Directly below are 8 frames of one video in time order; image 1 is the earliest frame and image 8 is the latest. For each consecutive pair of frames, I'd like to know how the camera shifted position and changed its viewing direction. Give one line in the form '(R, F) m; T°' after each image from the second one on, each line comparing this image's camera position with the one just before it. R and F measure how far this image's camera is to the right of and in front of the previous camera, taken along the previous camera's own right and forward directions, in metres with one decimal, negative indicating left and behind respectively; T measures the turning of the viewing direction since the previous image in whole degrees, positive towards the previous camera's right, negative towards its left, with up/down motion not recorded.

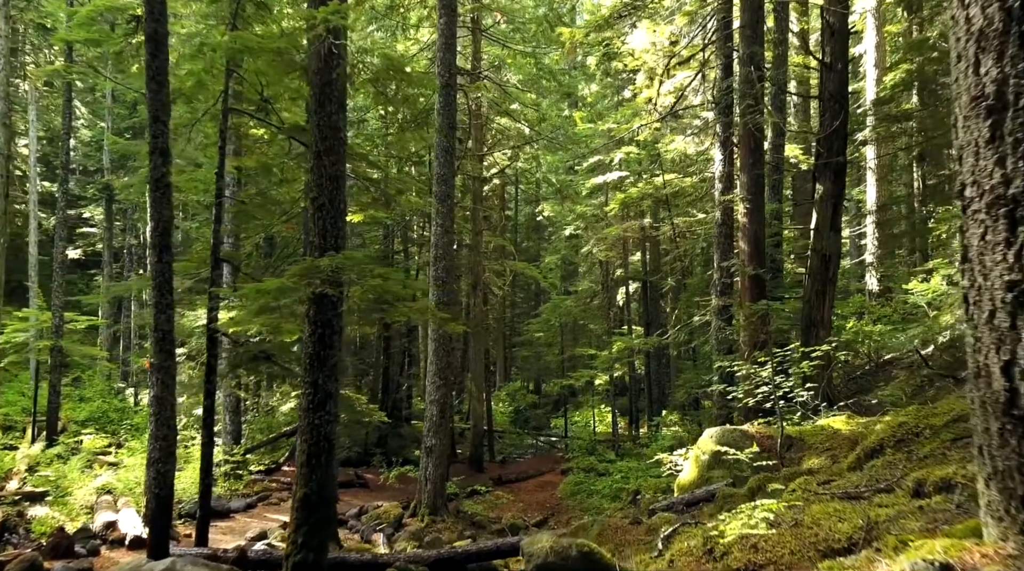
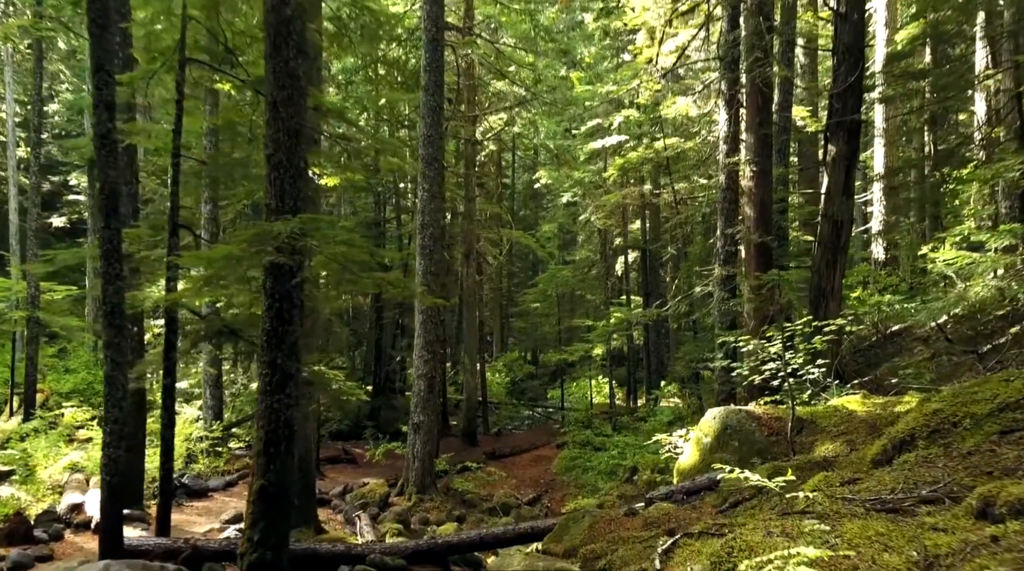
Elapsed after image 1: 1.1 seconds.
(+0.2, +0.9) m; 0°
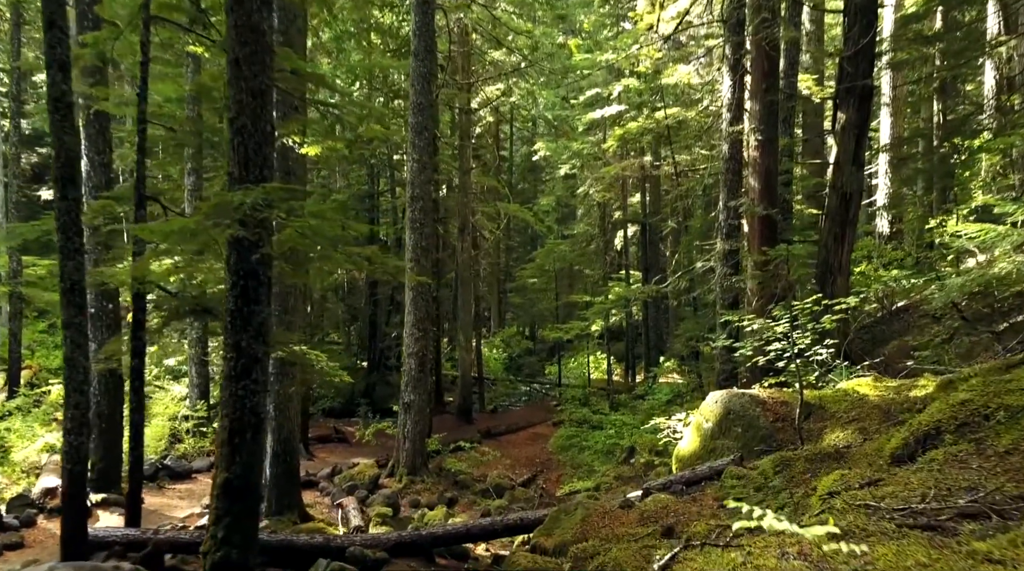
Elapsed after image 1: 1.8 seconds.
(+0.1, +0.6) m; 0°
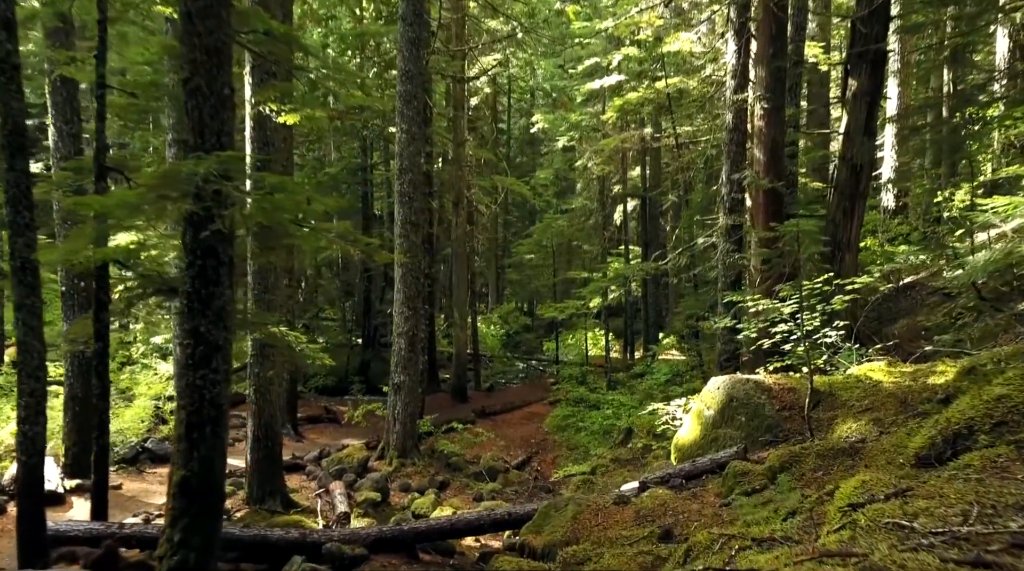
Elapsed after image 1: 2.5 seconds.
(+0.1, +0.6) m; 0°
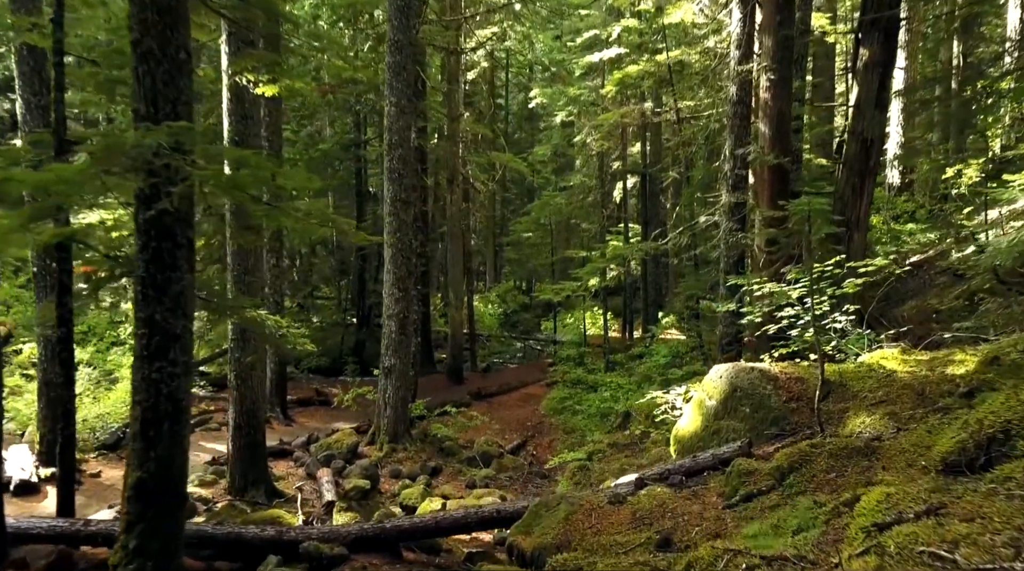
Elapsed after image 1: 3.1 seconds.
(+0.1, +0.5) m; 0°
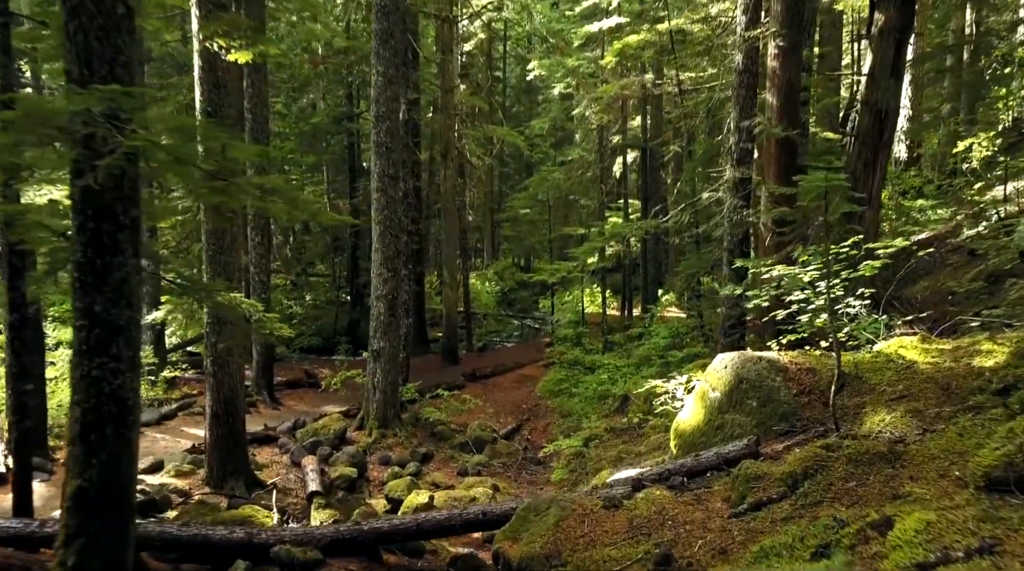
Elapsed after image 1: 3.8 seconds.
(+0.1, +0.6) m; 0°
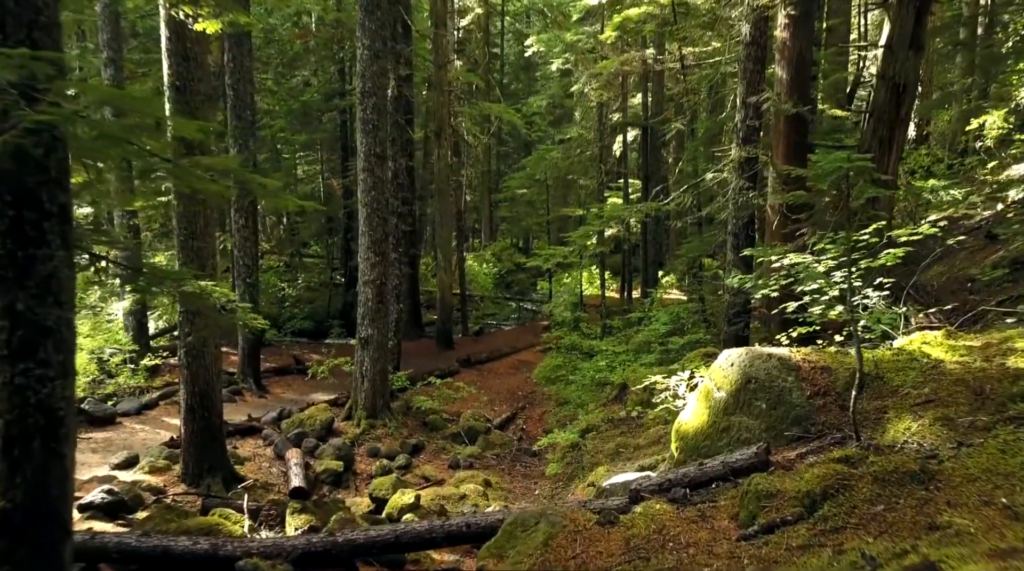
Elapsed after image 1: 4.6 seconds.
(+0.1, +0.6) m; 0°
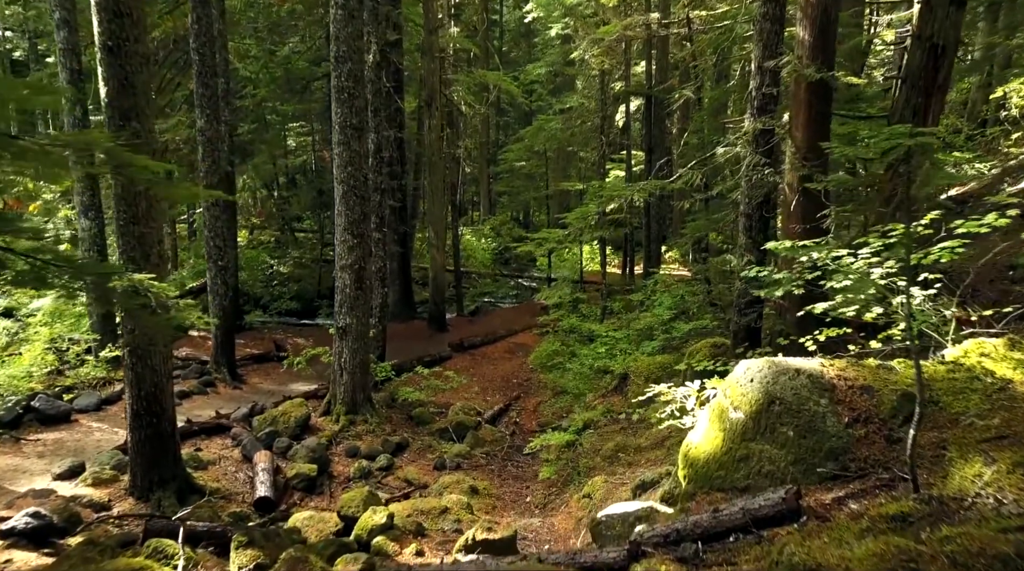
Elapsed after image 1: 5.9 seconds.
(+0.2, +1.2) m; 0°
